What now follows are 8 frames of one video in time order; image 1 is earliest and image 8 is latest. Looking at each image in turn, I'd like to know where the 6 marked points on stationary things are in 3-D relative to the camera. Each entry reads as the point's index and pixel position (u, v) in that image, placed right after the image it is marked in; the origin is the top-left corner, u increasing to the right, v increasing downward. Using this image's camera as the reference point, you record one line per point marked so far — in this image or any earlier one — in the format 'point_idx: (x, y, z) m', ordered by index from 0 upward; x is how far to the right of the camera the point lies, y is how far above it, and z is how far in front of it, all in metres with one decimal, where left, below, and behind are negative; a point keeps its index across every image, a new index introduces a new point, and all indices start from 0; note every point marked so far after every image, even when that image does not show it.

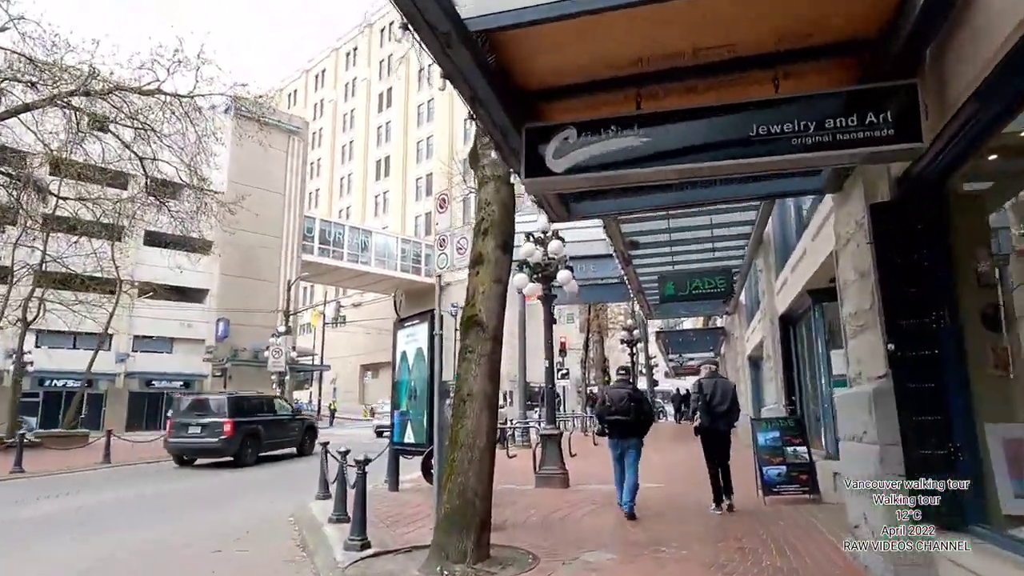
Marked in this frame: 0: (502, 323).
0: (-0.1, -0.3, +6.3) m
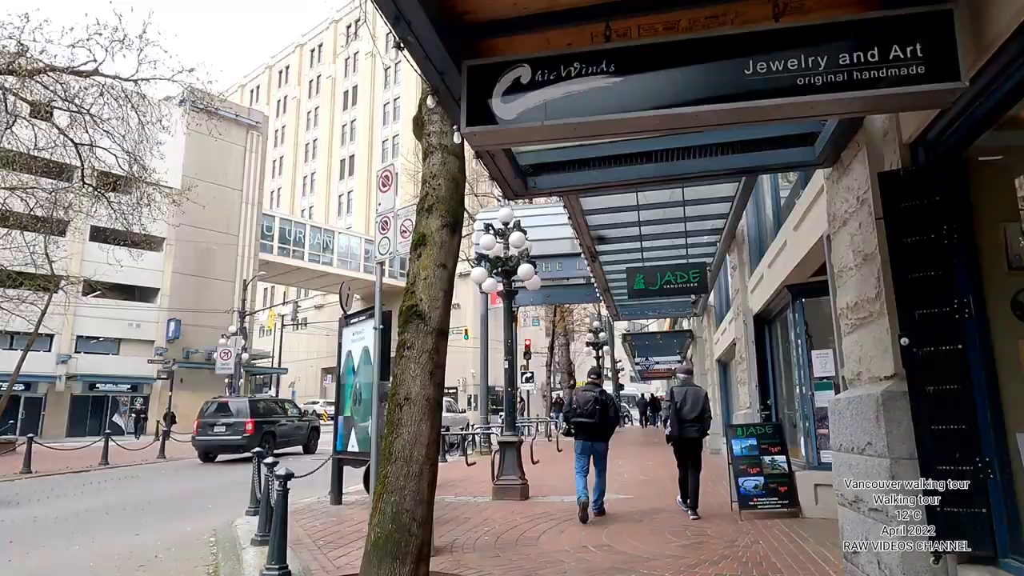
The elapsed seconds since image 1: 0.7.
0: (-0.5, -0.2, +5.4) m
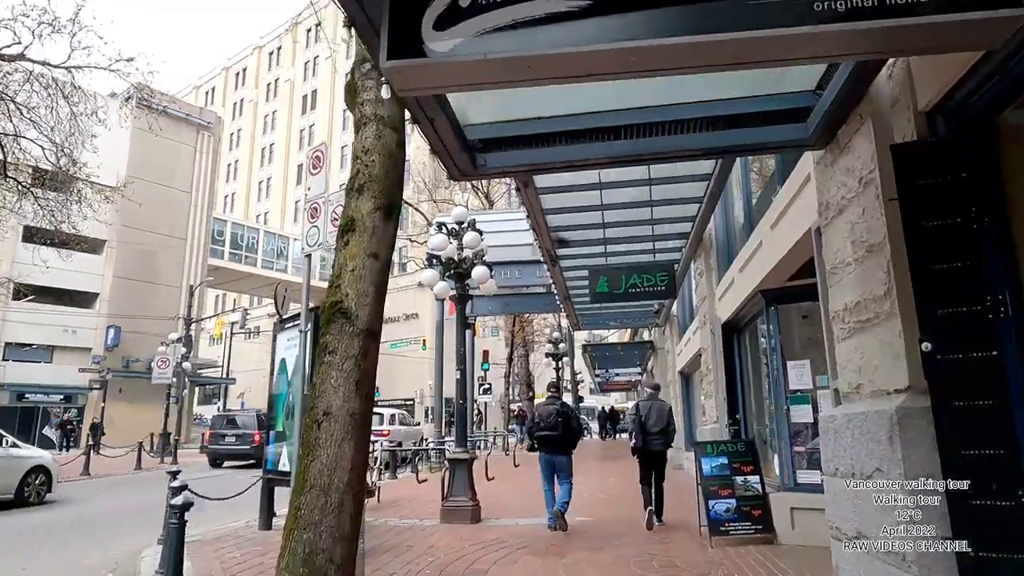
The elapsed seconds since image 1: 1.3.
0: (-0.9, -0.2, +4.6) m
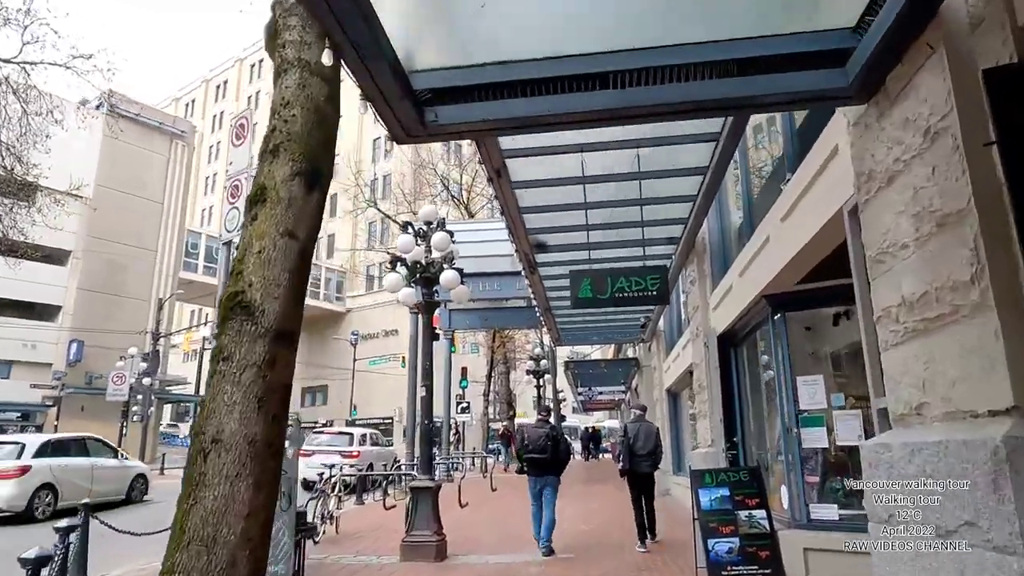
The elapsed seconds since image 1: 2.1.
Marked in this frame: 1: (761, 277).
0: (-1.1, -0.1, +3.5) m
1: (+2.5, +0.1, +6.6) m
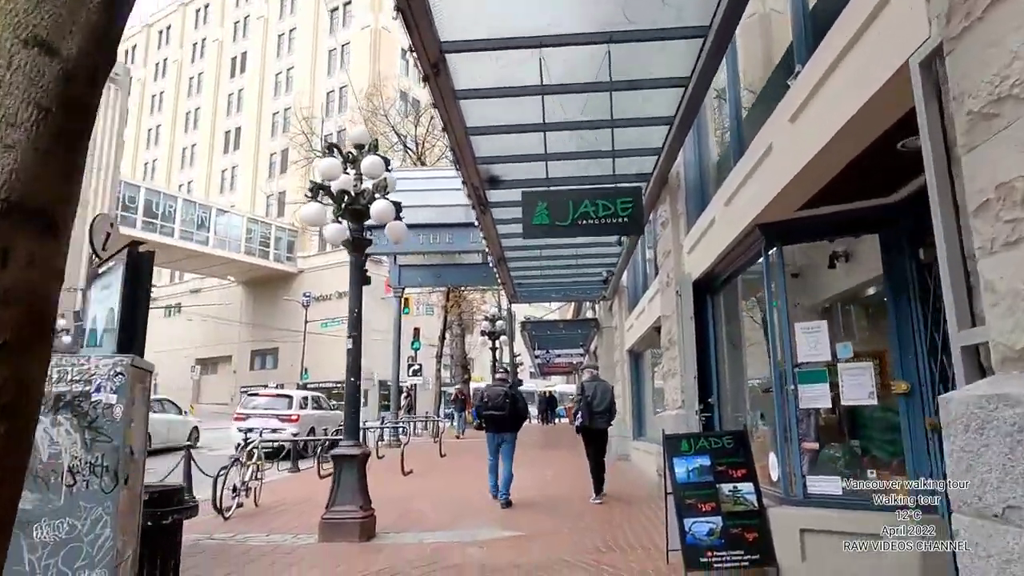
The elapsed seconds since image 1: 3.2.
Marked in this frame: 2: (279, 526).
0: (-1.5, +0.4, +2.1) m
1: (+2.0, +0.7, +5.4) m
2: (-2.8, -2.9, +8.0) m
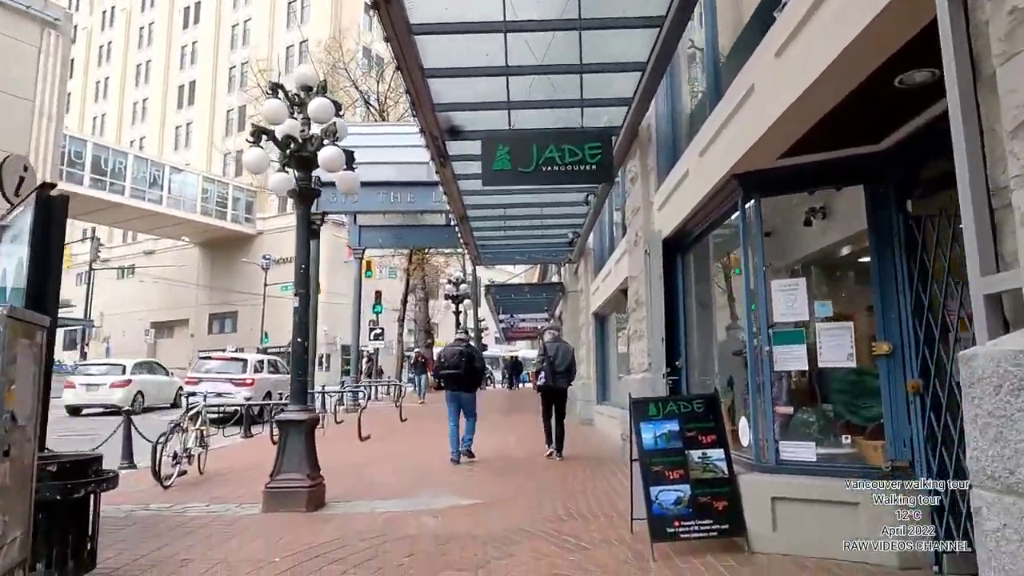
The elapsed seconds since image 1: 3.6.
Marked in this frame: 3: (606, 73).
0: (-1.6, +0.6, +1.6) m
1: (+1.7, +1.0, +5.0) m
2: (-3.3, -2.3, +7.5) m
3: (+1.0, +2.3, +7.2) m
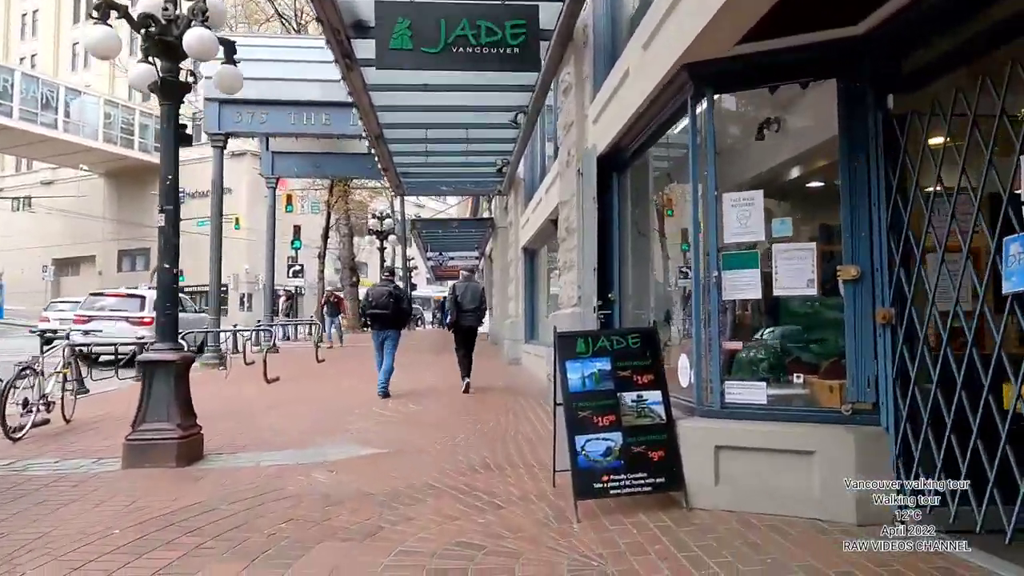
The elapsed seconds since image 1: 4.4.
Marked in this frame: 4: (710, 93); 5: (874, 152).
0: (-1.9, +0.8, +0.4) m
1: (+1.1, +1.6, +4.1) m
2: (-4.1, -1.5, +6.4) m
3: (+0.2, +3.0, +6.1) m
4: (+1.3, +1.2, +4.3) m
5: (+2.1, +0.8, +3.8) m
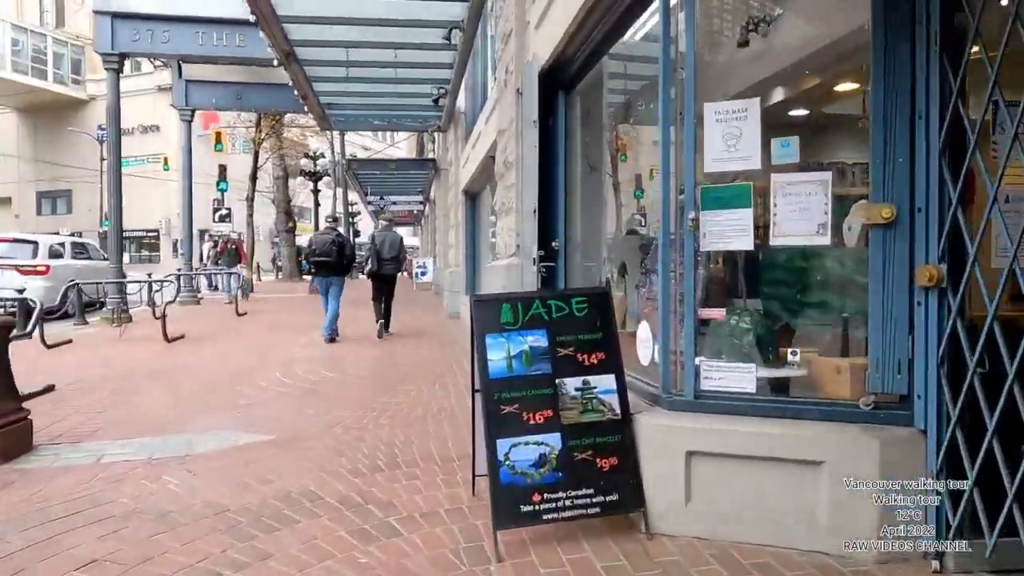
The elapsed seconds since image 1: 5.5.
0: (-2.0, +0.8, -1.0) m
1: (+0.6, +1.8, +2.9) m
2: (-4.8, -1.1, +5.0) m
3: (-0.3, +3.4, +4.6) m
4: (+0.8, +1.5, +3.0) m
5: (+1.6, +1.0, +2.7) m
